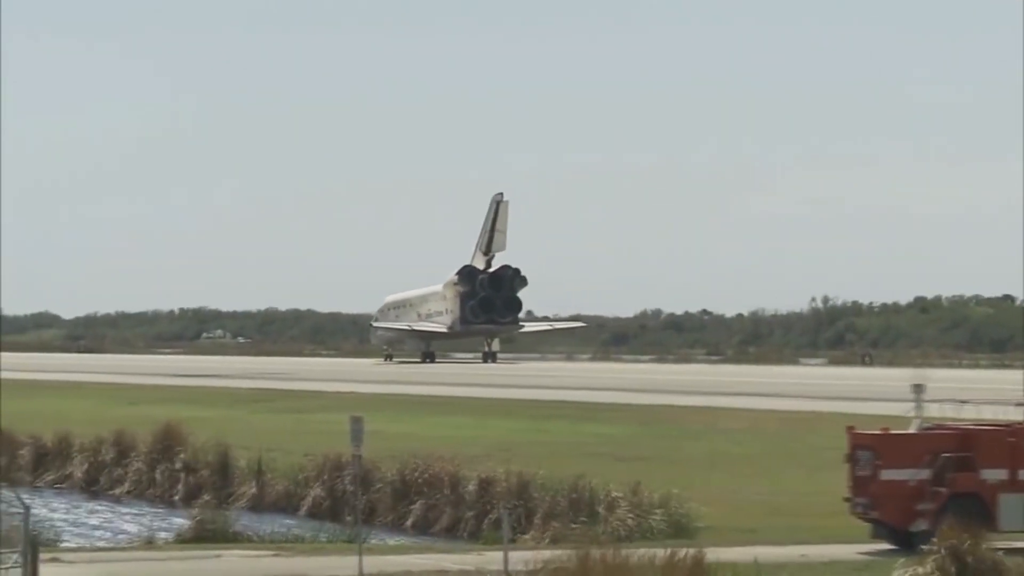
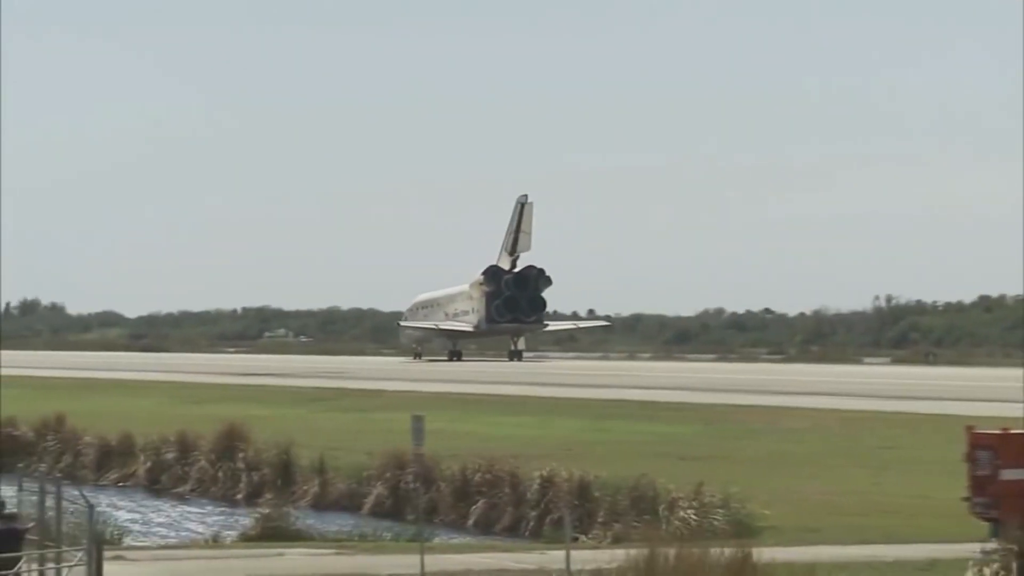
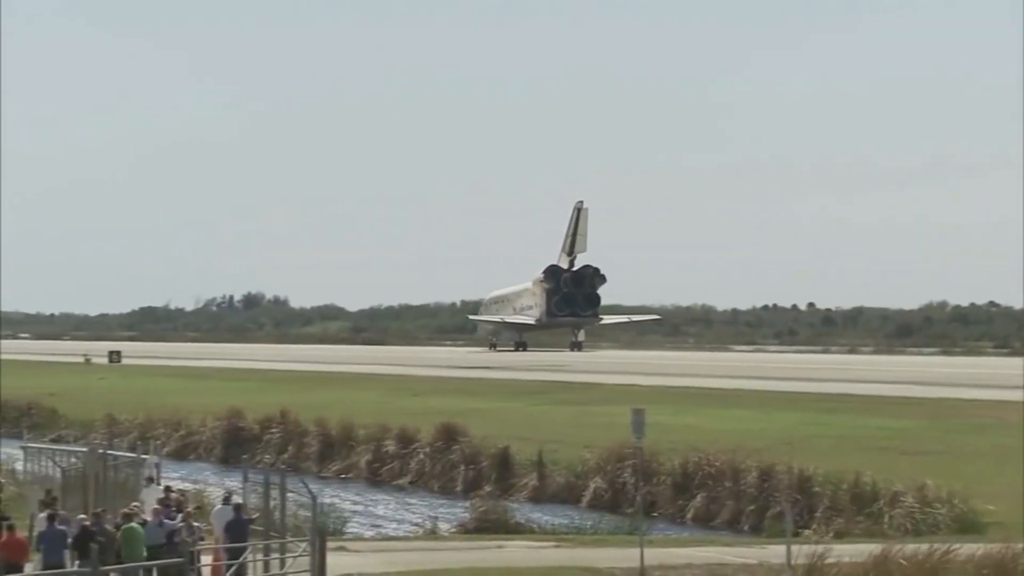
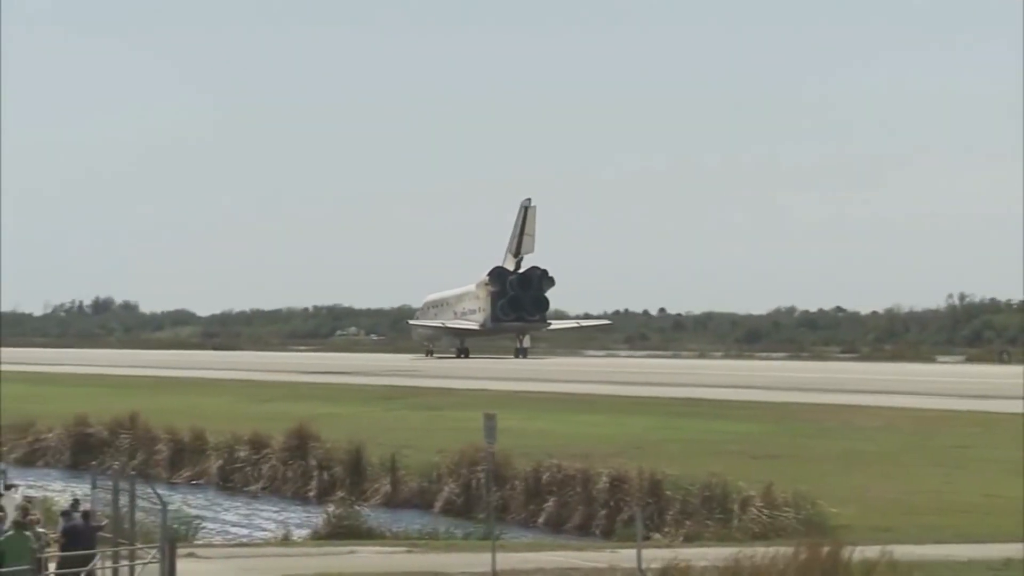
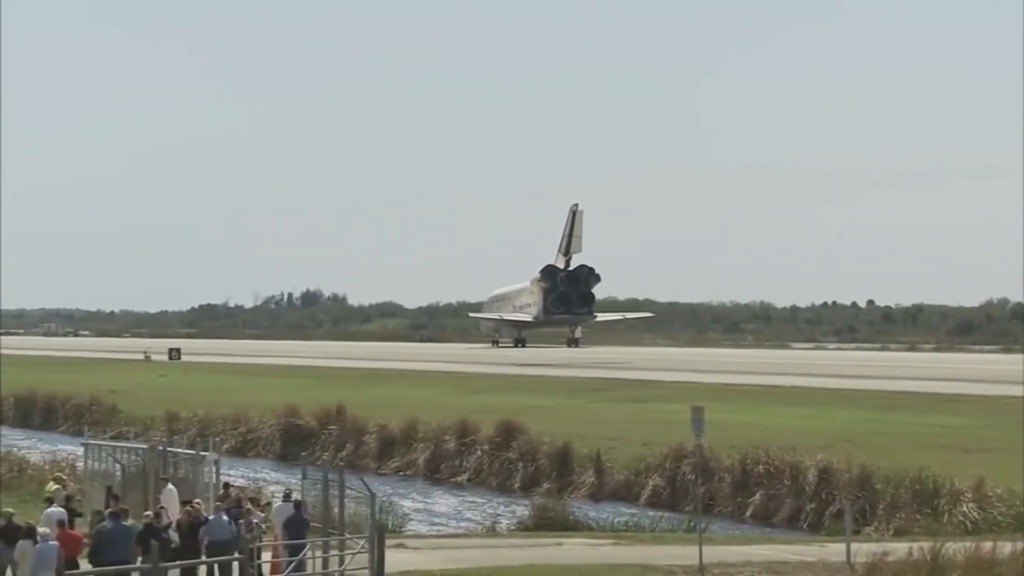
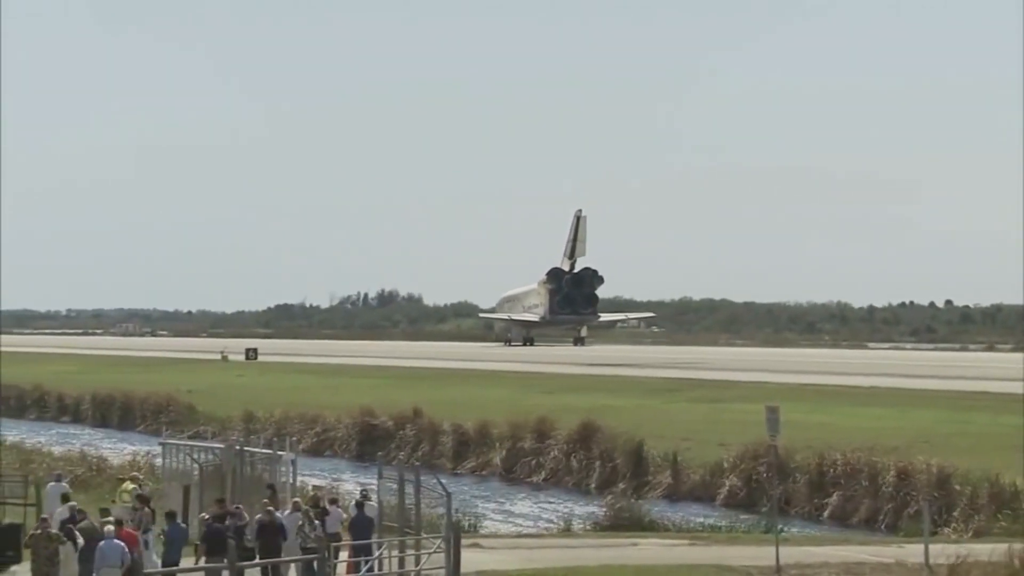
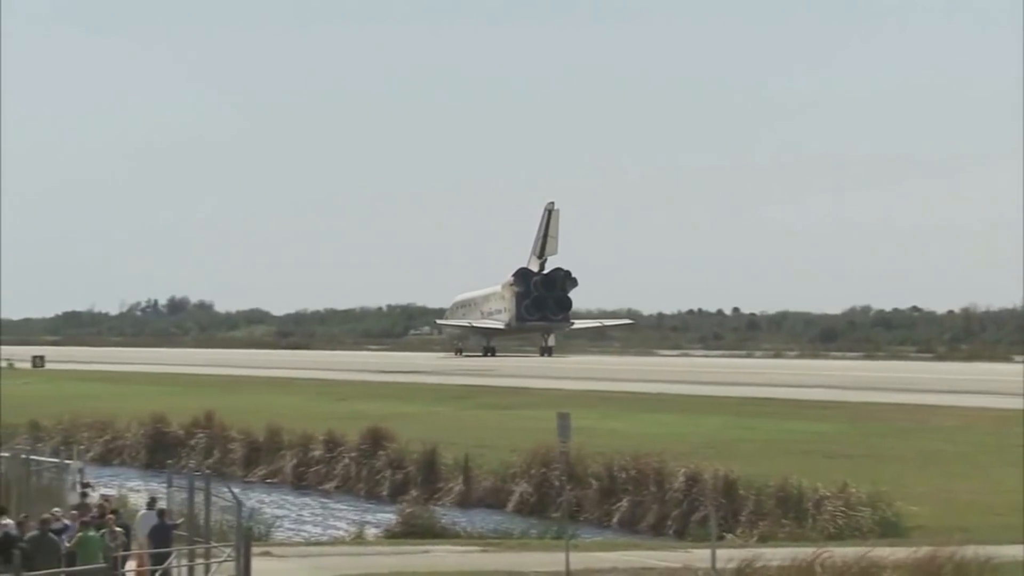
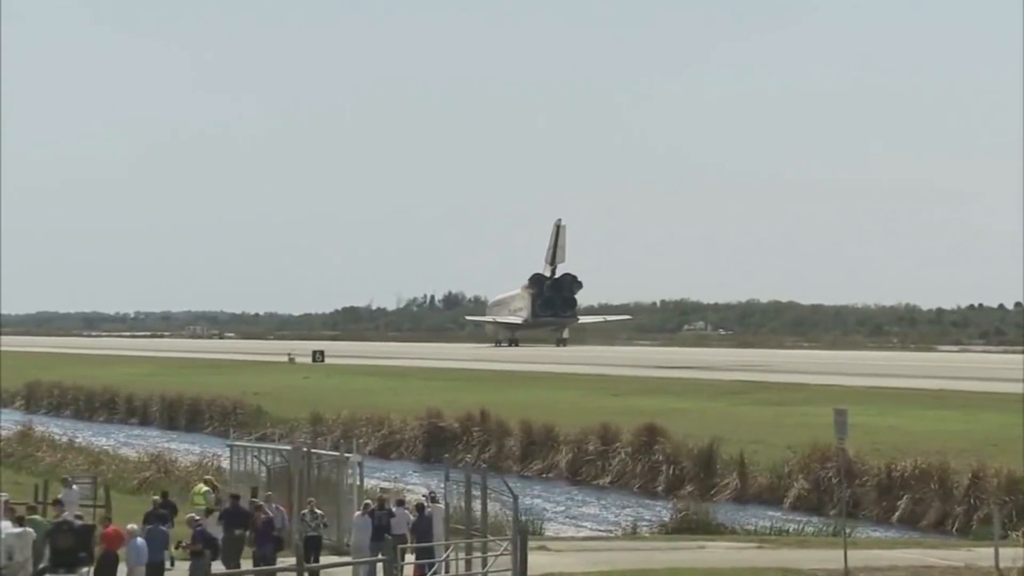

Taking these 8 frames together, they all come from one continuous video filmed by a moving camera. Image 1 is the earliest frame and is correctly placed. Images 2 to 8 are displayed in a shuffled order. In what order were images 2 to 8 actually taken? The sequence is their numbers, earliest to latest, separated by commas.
2, 4, 7, 3, 5, 6, 8
